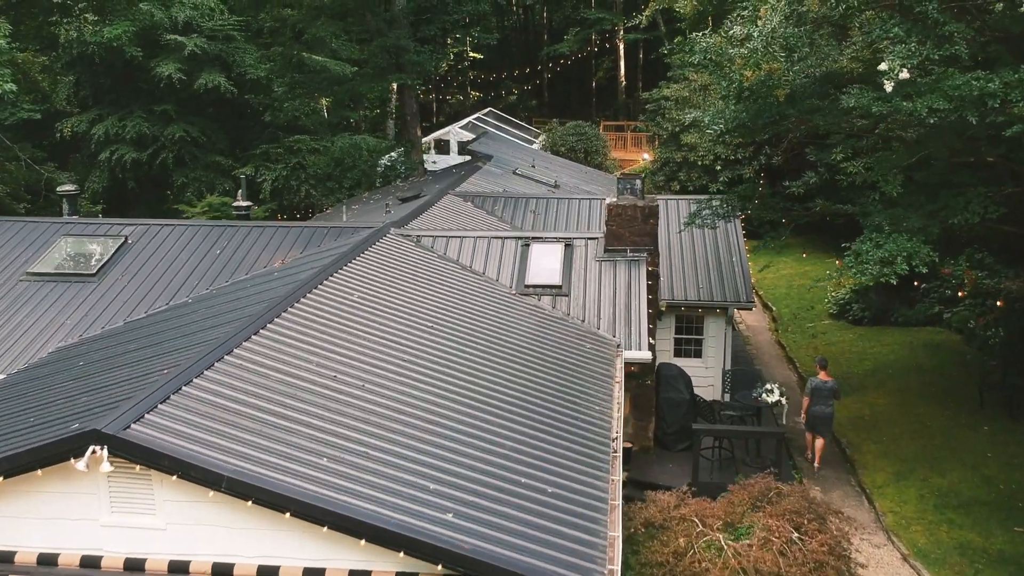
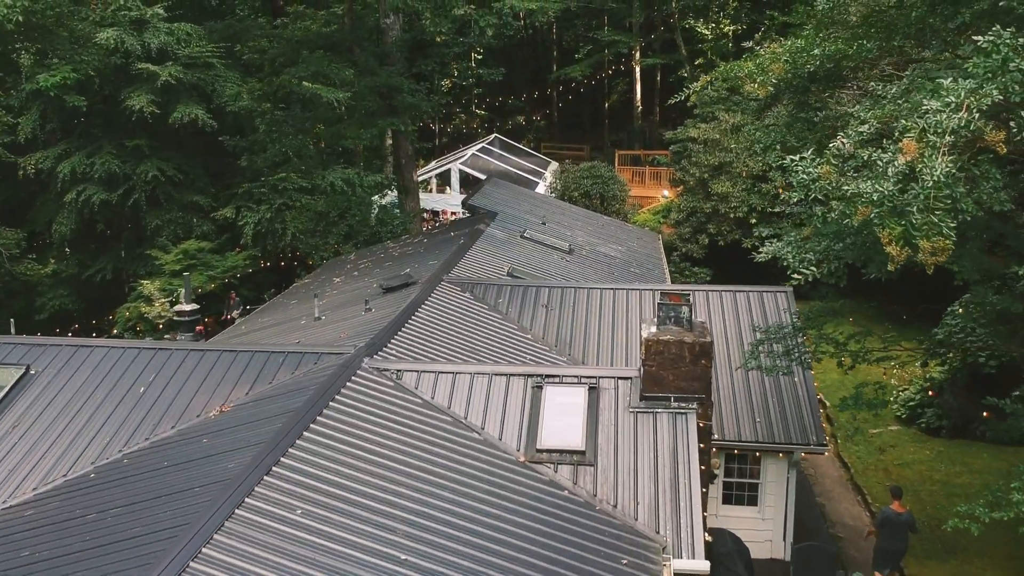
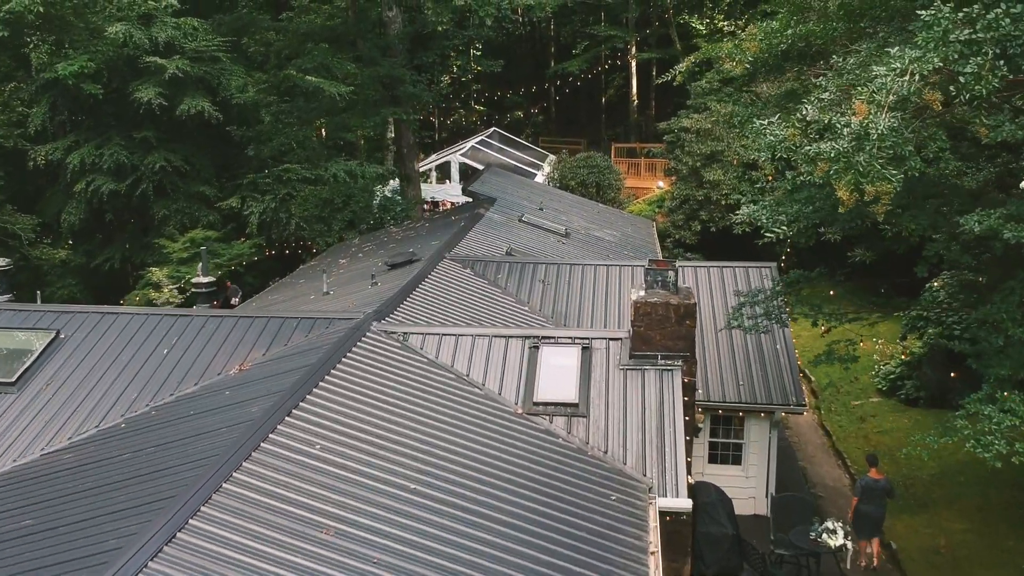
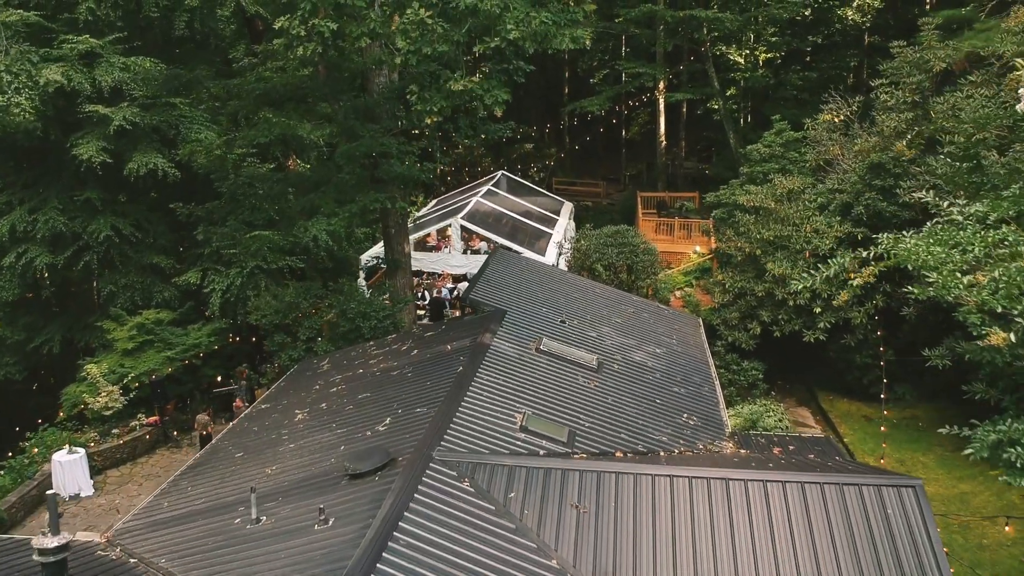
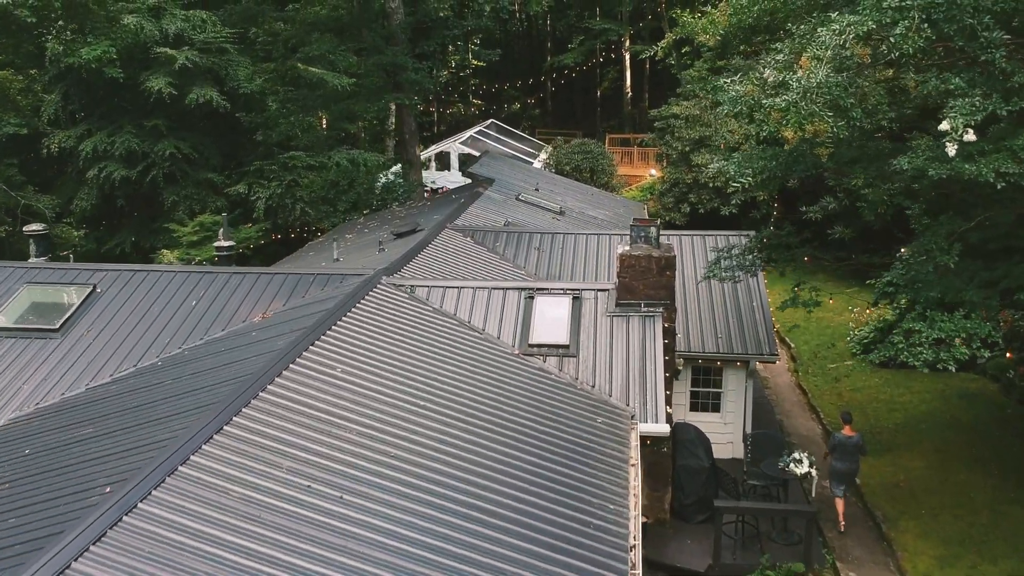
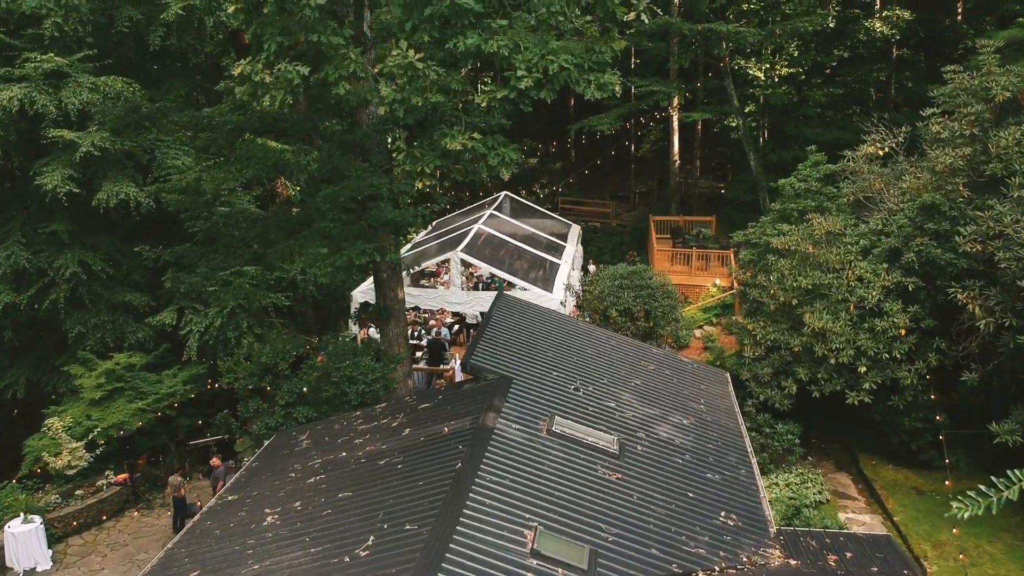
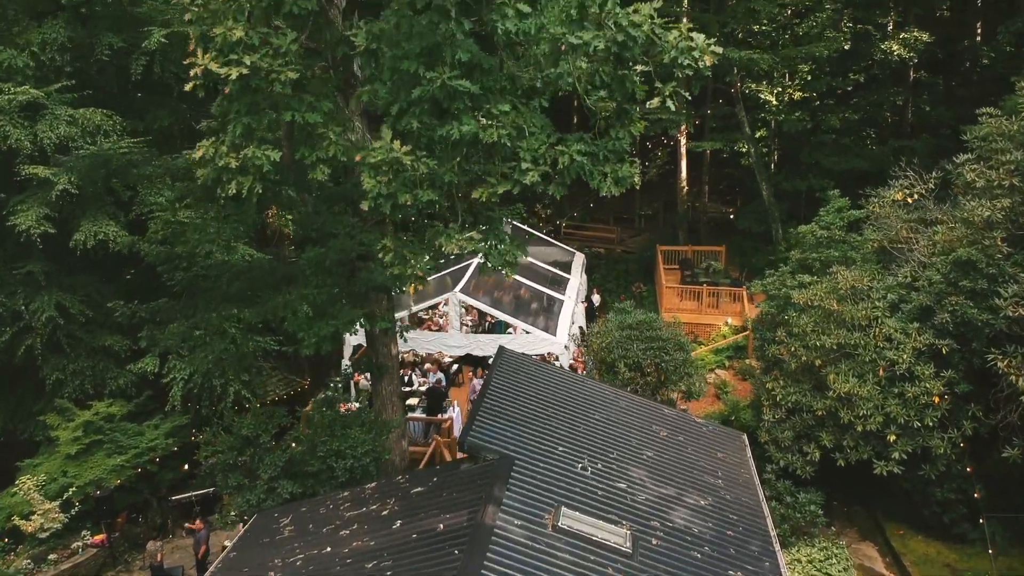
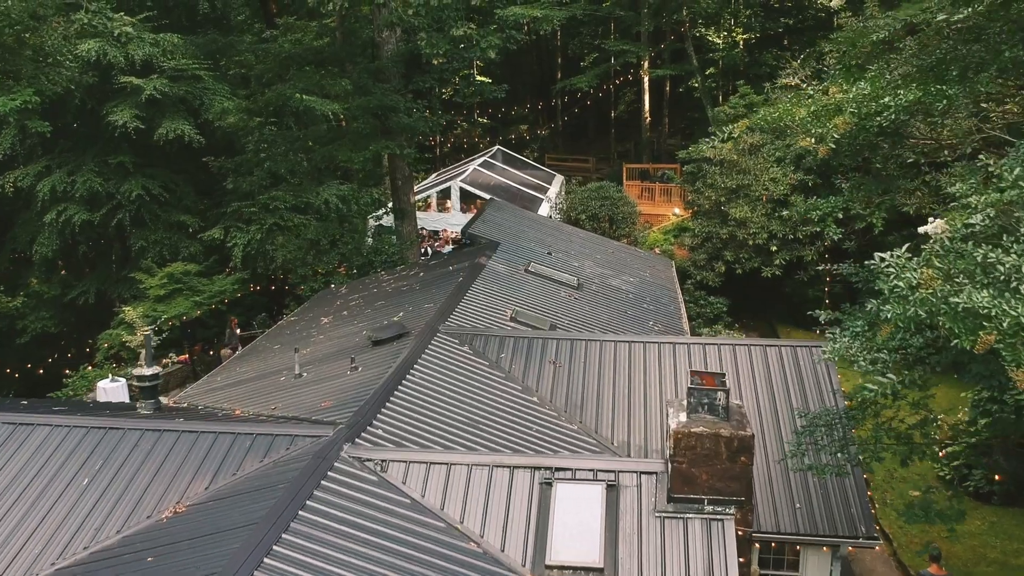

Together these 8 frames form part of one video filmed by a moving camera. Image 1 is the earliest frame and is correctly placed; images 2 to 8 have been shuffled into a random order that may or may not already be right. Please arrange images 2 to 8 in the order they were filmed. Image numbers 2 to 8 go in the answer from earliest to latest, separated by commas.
5, 3, 2, 8, 4, 6, 7
